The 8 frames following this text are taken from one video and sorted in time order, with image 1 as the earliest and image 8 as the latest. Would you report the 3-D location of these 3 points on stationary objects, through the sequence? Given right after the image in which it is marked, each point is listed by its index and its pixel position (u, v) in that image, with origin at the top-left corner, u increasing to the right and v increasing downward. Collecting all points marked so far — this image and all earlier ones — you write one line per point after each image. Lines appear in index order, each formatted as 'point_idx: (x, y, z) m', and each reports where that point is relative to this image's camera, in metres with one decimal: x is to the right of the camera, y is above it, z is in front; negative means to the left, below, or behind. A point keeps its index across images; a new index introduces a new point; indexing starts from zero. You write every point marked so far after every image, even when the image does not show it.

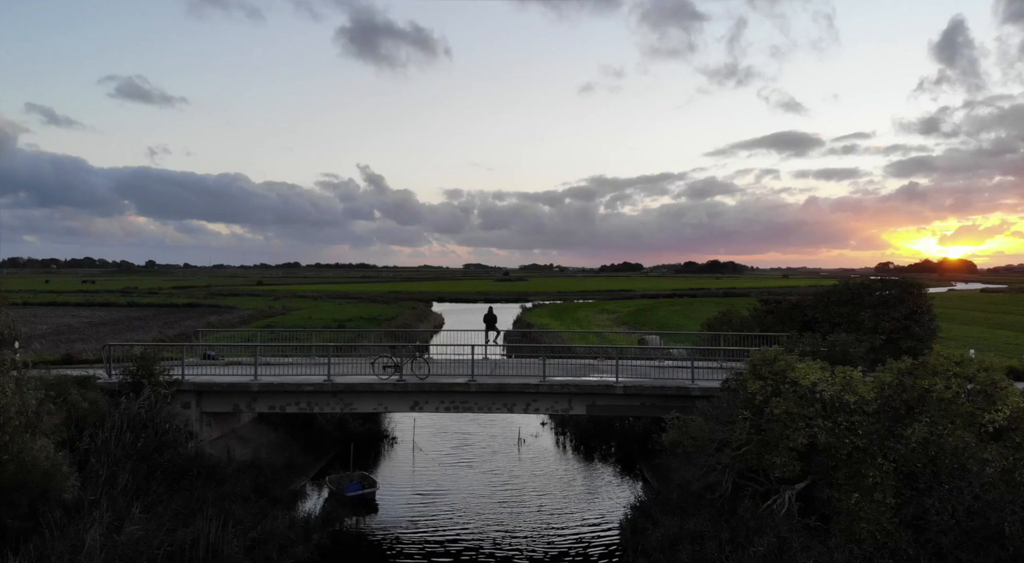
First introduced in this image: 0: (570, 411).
0: (+1.6, -3.4, +19.9) m
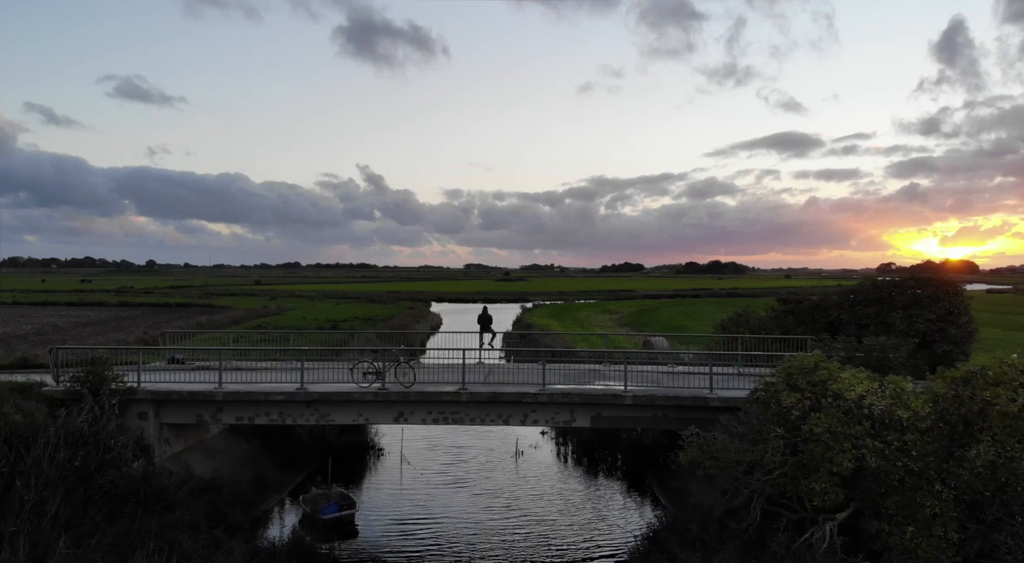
0: (+1.5, -3.3, +17.7) m
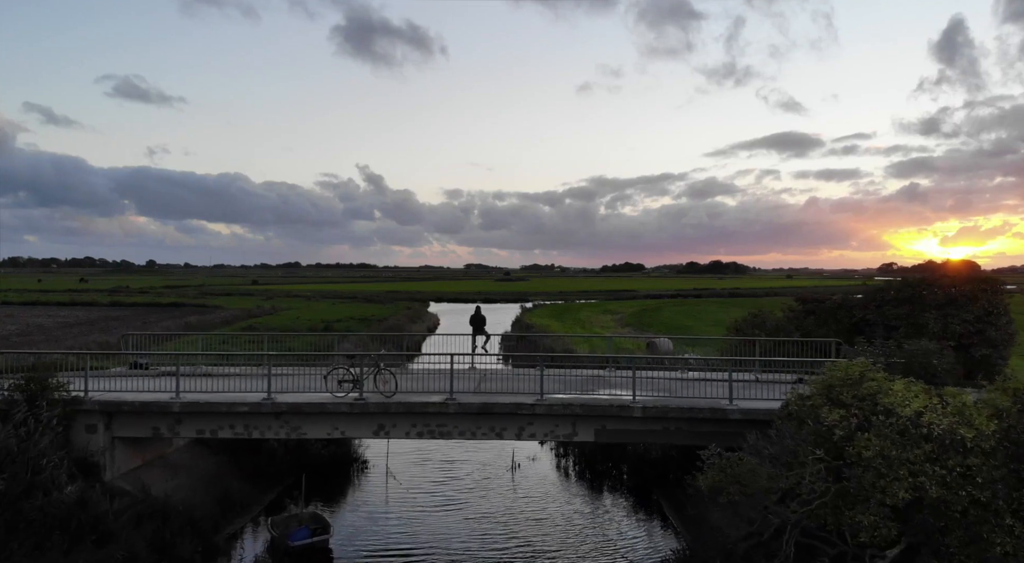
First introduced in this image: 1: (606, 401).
0: (+1.3, -3.3, +15.8) m
1: (+2.0, -2.5, +15.7) m
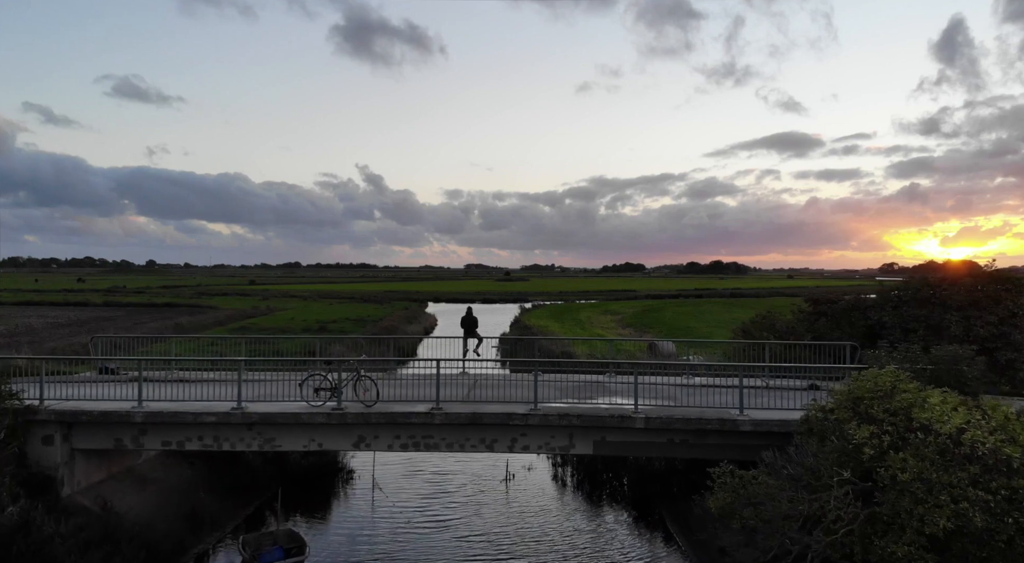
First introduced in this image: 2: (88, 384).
0: (+1.2, -3.3, +14.5) m
1: (+1.8, -2.5, +14.4) m
2: (-9.3, -2.2, +16.3) m
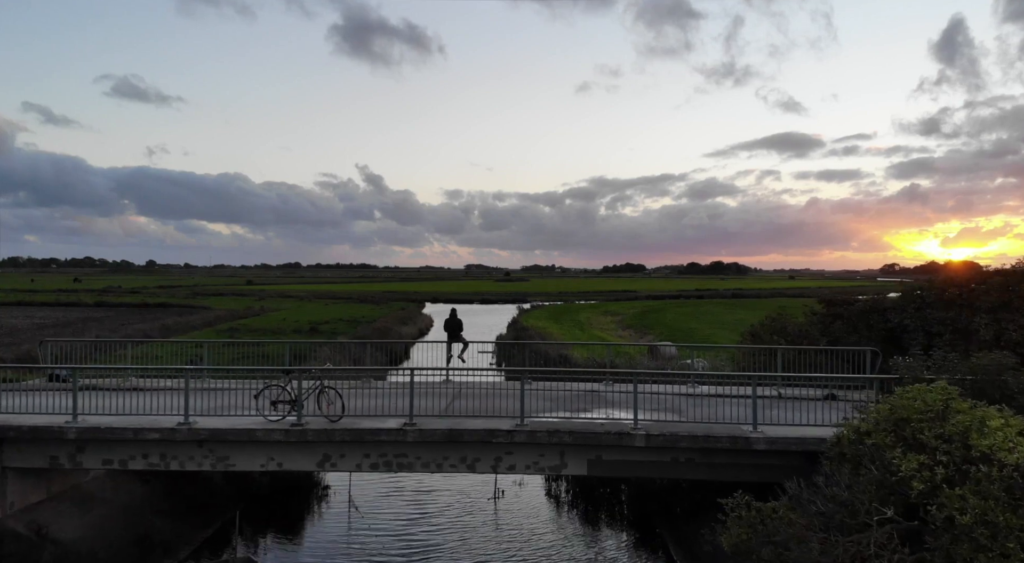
0: (+0.9, -3.2, +12.9) m
1: (+1.5, -2.5, +12.8) m
2: (-9.6, -2.2, +14.7) m
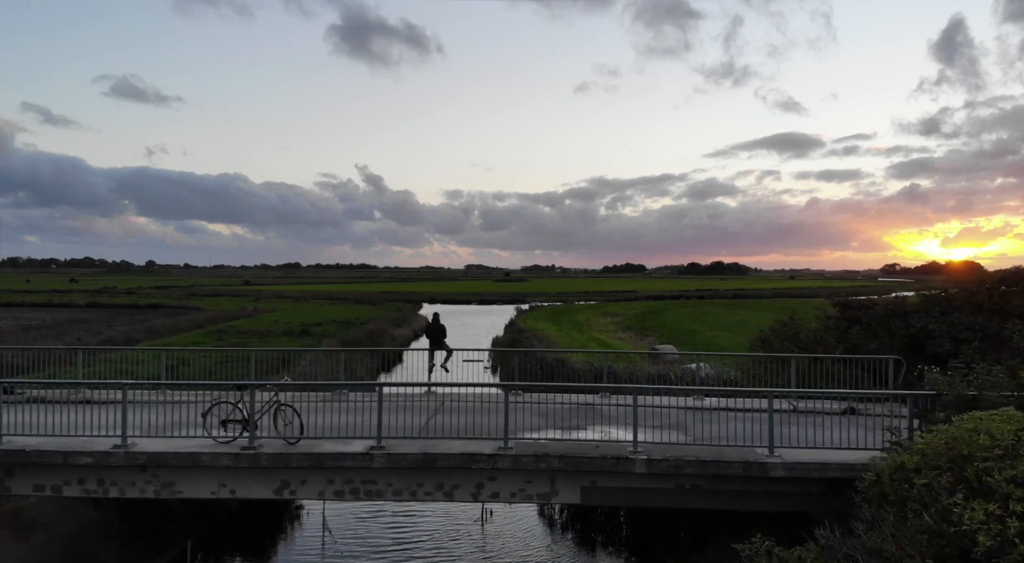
0: (+0.6, -3.3, +11.3) m
1: (+1.3, -2.5, +11.2) m
2: (-9.8, -2.3, +13.1) m
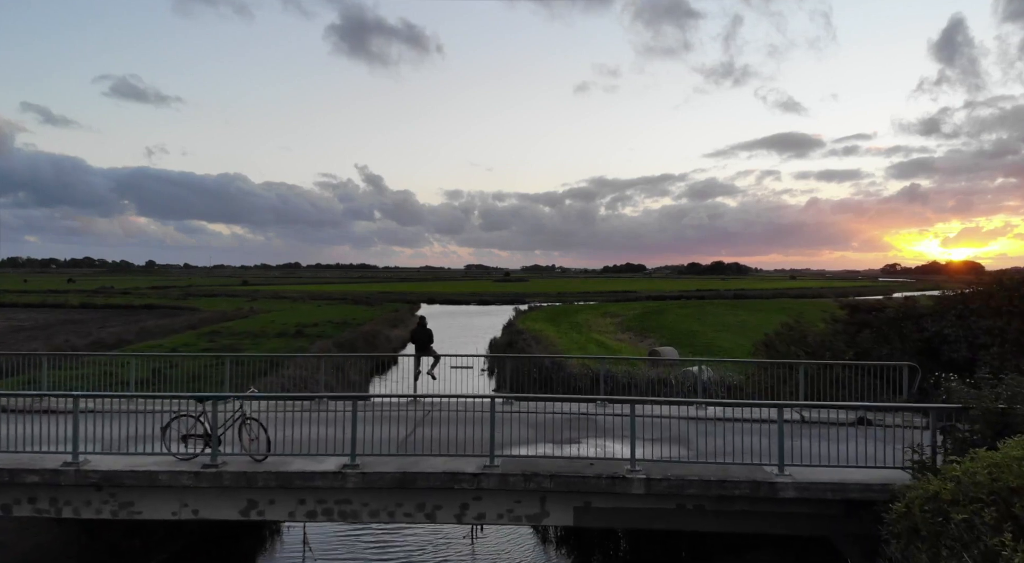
0: (+0.4, -3.3, +10.4) m
1: (+1.1, -2.6, +10.3) m
2: (-10.0, -2.3, +12.2) m
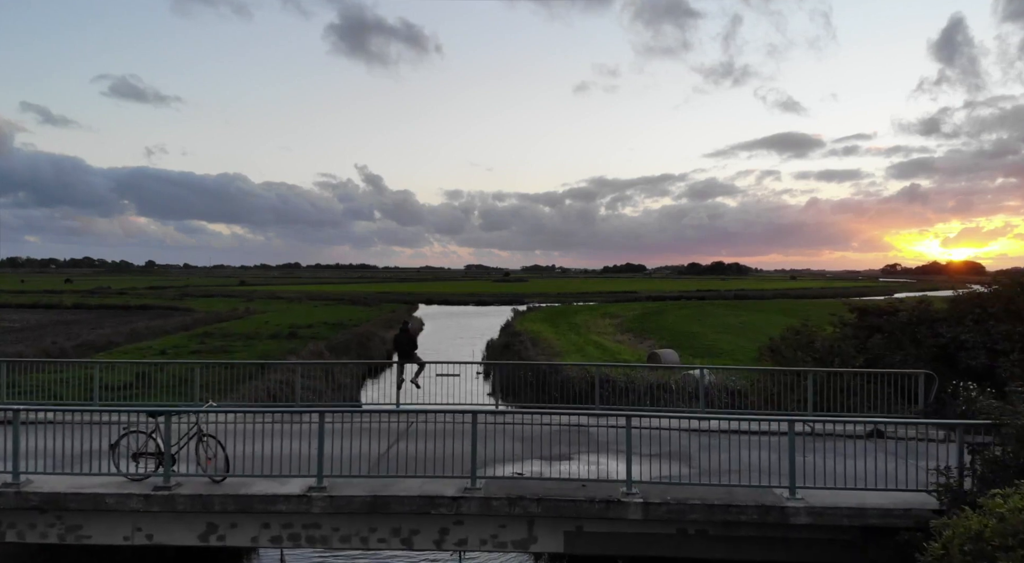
0: (+0.2, -3.4, +9.4) m
1: (+0.9, -2.6, +9.4) m
2: (-10.2, -2.3, +11.3) m
